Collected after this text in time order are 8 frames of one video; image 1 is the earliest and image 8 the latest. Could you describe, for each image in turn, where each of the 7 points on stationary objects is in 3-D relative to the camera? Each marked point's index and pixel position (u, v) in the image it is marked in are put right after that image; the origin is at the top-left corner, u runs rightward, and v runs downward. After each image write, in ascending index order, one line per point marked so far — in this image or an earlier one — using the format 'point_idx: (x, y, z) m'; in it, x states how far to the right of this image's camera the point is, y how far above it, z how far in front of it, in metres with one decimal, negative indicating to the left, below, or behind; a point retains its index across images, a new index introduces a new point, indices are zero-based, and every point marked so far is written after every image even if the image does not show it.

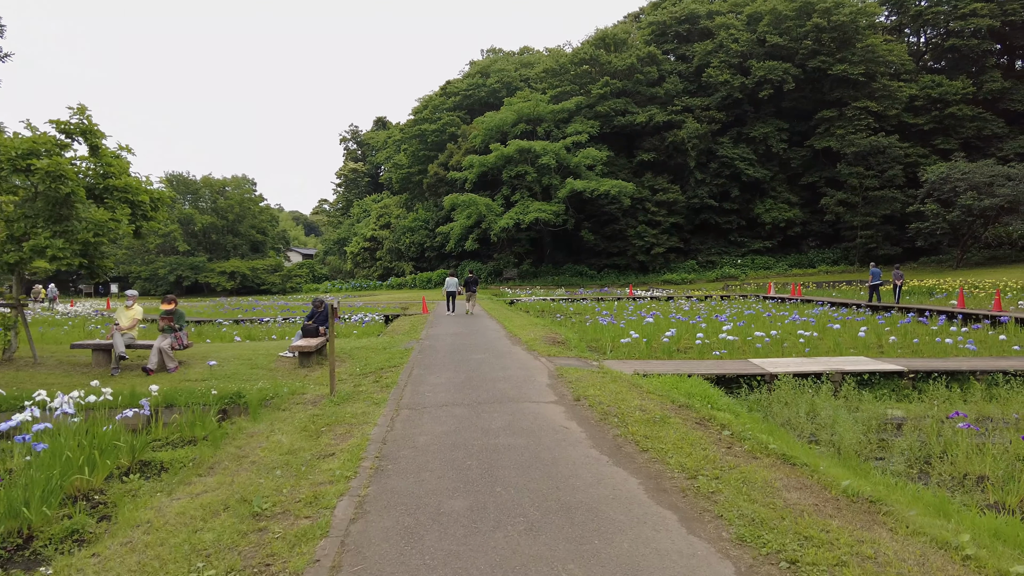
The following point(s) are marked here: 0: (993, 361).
0: (+4.4, -0.7, +6.0) m
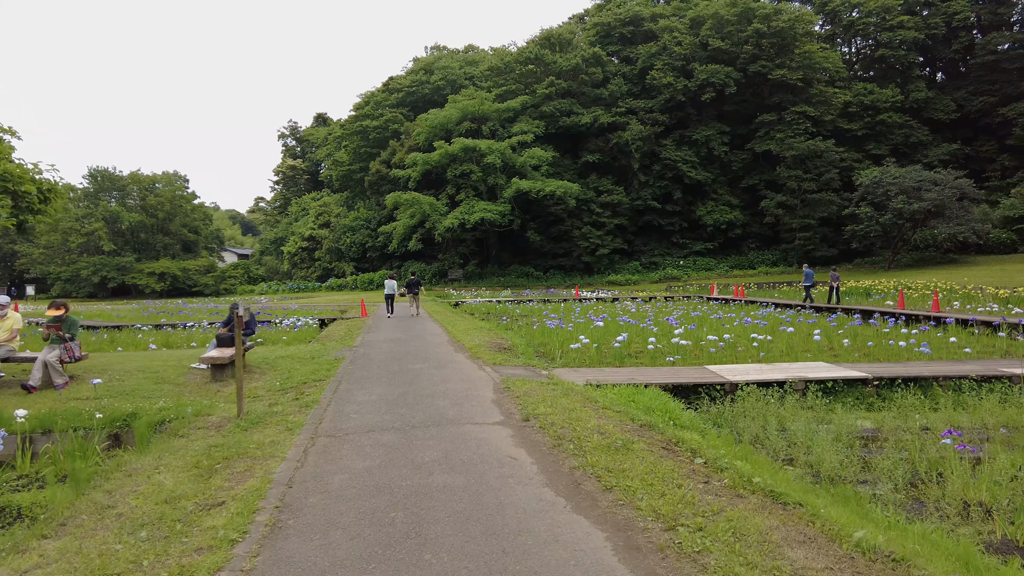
0: (+3.9, -0.7, +5.8) m
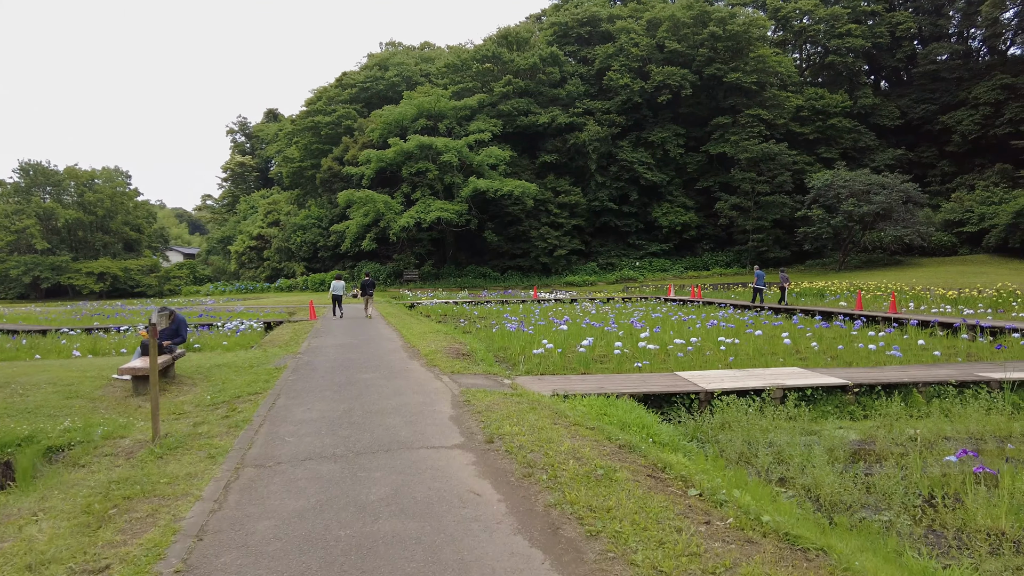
0: (+3.5, -0.7, +5.6) m
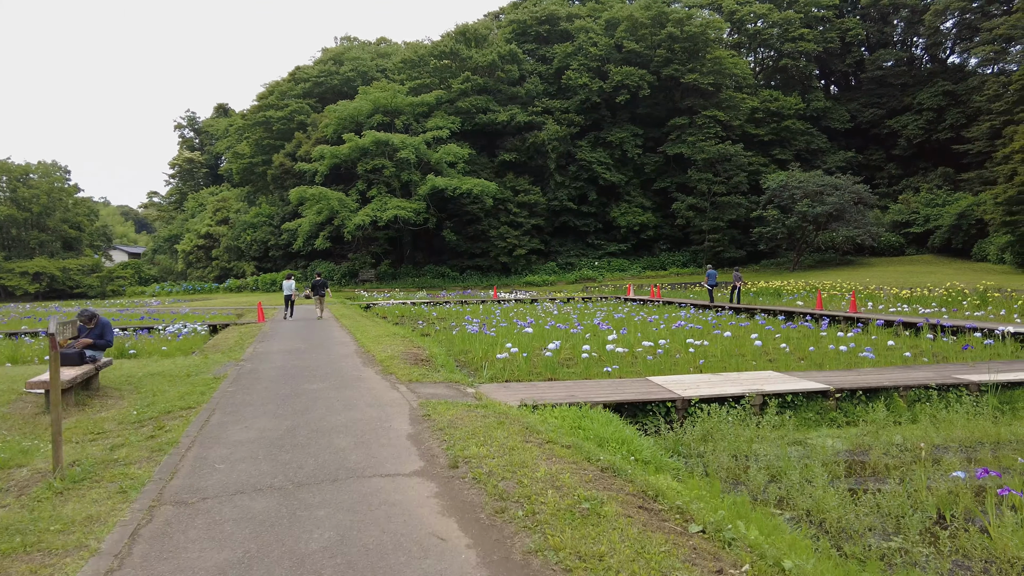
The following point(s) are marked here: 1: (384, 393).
0: (+3.2, -0.7, +5.4) m
1: (-0.9, -0.7, +4.5) m
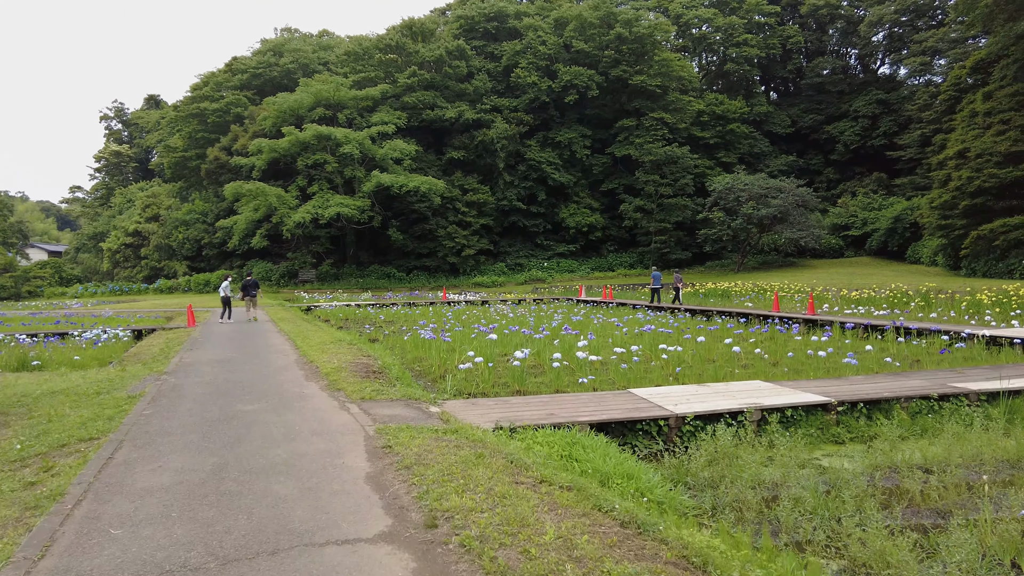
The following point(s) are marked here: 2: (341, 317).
0: (+3.0, -0.7, +5.1) m
1: (-1.0, -0.7, +3.8) m
2: (-3.4, -0.6, +13.0) m
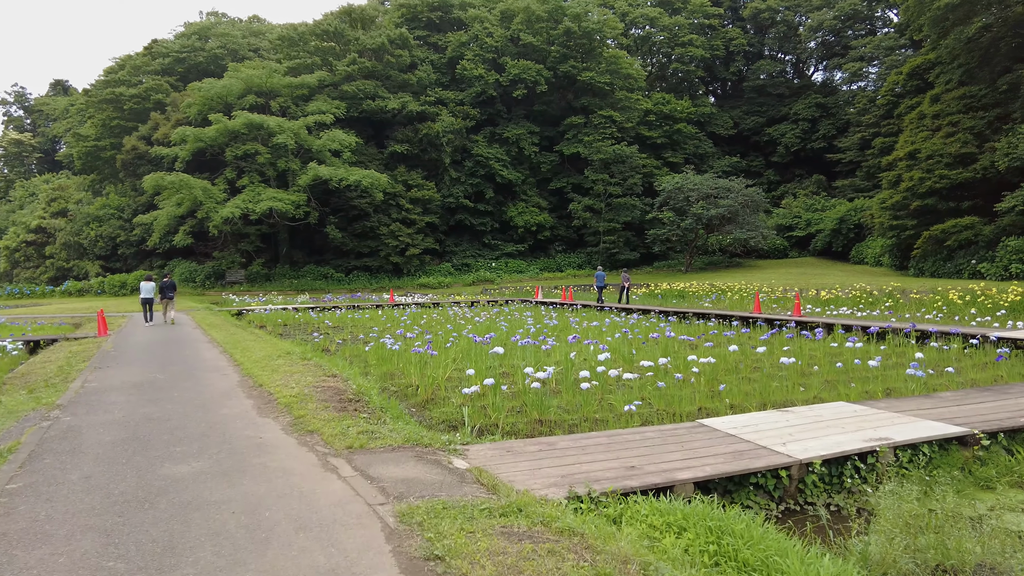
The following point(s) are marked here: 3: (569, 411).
0: (+3.1, -0.7, +4.1) m
1: (-0.7, -0.7, +2.5) m
2: (-4.0, -0.6, +11.4) m
3: (+0.3, -0.8, +4.5) m
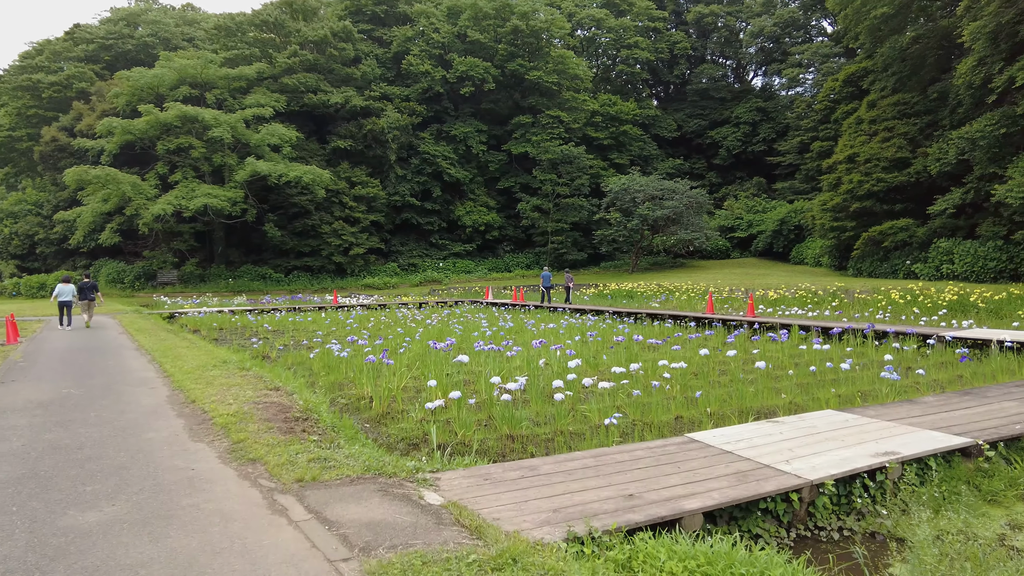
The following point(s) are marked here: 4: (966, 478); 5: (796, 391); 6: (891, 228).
0: (+2.9, -0.7, +4.0) m
1: (-0.8, -0.8, +2.1) m
2: (-4.7, -0.6, +10.7) m
3: (+0.1, -0.8, +4.1) m
4: (+2.1, -0.9, +3.1) m
5: (+2.2, -0.8, +5.3) m
6: (+11.4, +1.8, +19.8) m
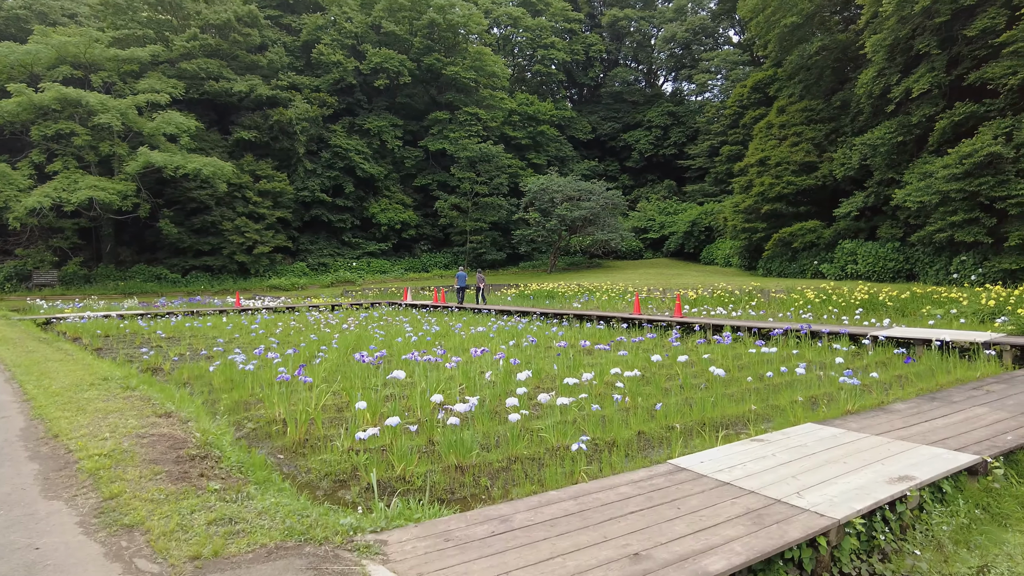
0: (+2.7, -0.7, +3.8) m
1: (-0.8, -0.8, +1.4) m
2: (-5.8, -0.7, +9.4) m
3: (-0.1, -0.8, +3.5) m
4: (+2.0, -0.9, +2.8) m
5: (+1.8, -0.8, +4.9) m
6: (+8.9, +1.8, +20.5) m
